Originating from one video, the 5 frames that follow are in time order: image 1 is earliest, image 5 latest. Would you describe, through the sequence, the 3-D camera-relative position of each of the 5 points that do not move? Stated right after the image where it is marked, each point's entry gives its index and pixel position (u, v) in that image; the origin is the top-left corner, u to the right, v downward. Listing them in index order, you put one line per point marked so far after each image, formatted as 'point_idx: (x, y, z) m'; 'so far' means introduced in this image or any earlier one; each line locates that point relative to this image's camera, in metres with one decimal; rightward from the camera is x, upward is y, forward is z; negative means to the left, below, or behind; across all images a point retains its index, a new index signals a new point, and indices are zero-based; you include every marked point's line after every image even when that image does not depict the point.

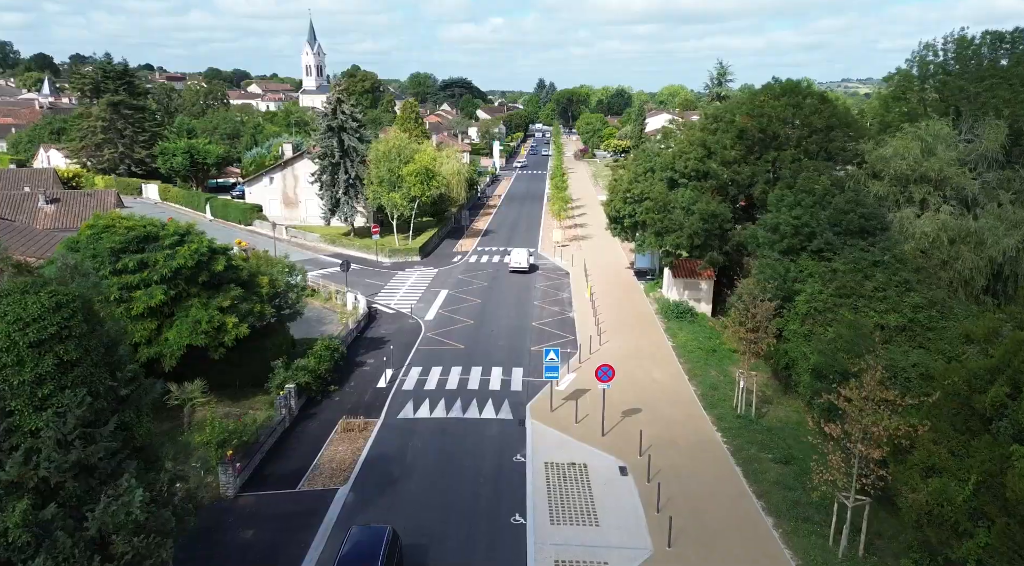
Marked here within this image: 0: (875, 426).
0: (+7.8, -3.1, +15.1) m
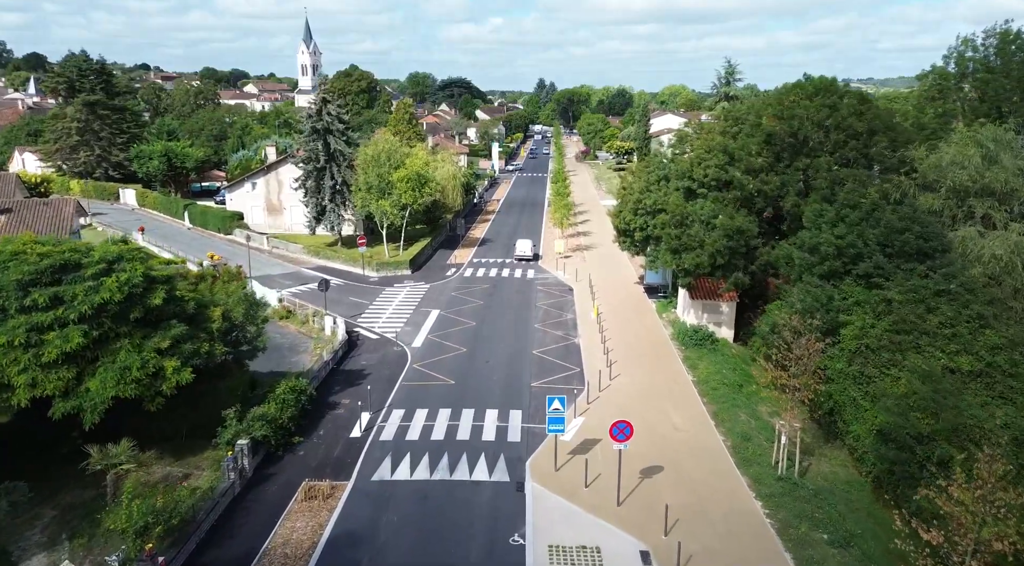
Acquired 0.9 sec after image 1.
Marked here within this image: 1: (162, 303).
0: (+7.7, -4.1, +11.2) m
1: (-9.9, -0.6, +19.8) m
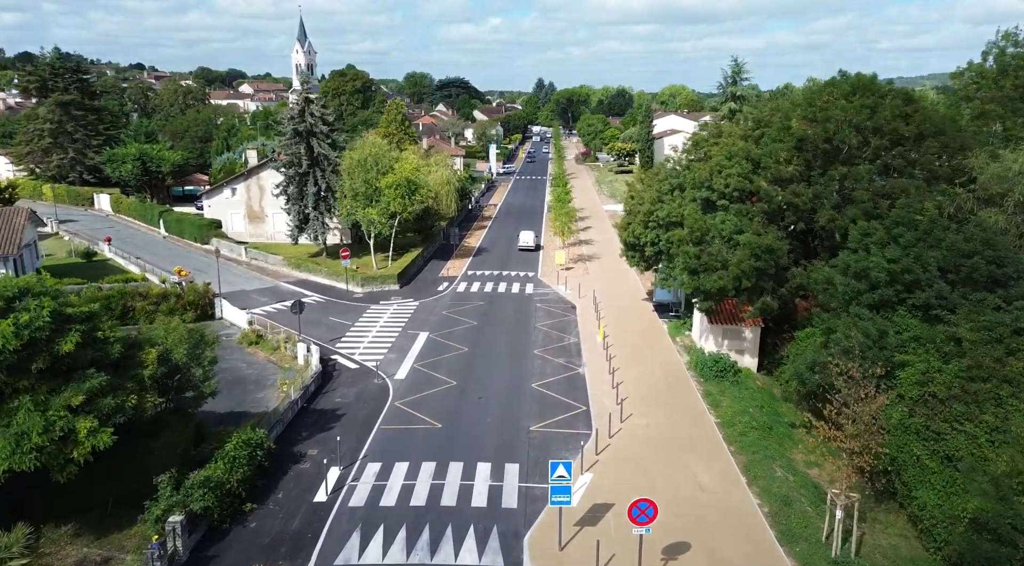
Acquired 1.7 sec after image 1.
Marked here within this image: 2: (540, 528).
0: (+7.6, -5.0, +7.5) m
1: (-10.0, -1.5, +16.1) m
2: (+0.7, -6.2, +17.9) m
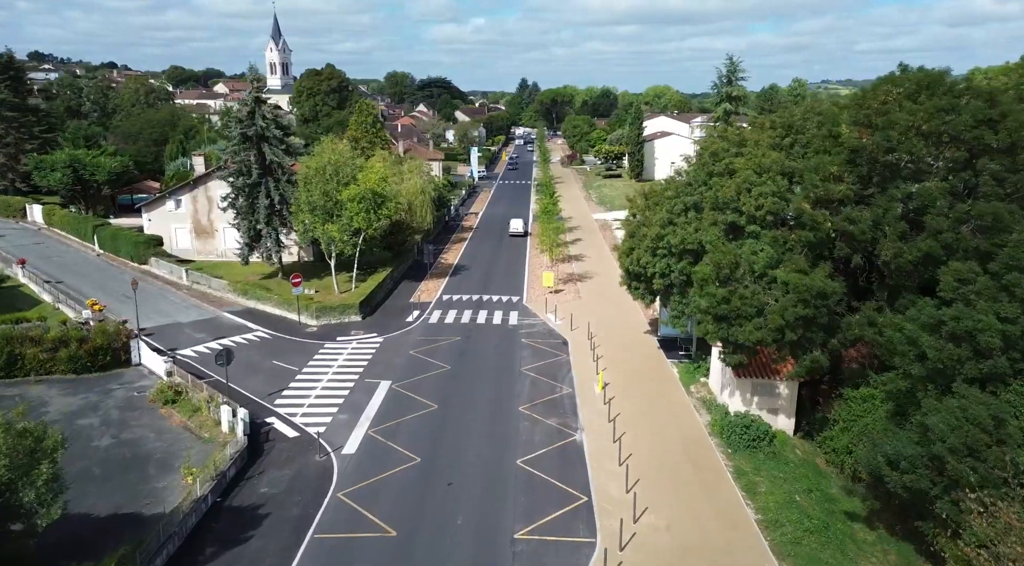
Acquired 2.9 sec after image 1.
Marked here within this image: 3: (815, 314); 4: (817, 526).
0: (+7.4, -6.5, +1.9) m
1: (-10.4, -3.0, +10.1) m
2: (+0.3, -7.7, +12.1) m
3: (+8.6, -0.9, +19.9) m
4: (+7.9, -6.3, +18.2) m
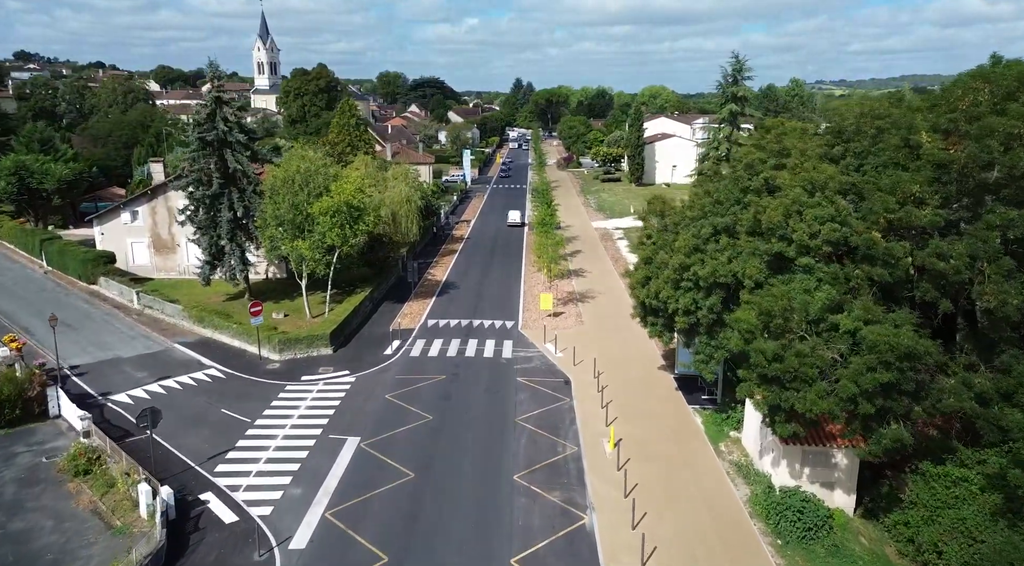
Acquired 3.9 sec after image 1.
0: (+7.4, -7.7, -2.7) m
1: (-10.5, -4.2, +5.4) m
2: (+0.2, -8.9, +7.5) m
3: (+8.4, -2.1, +15.4) m
4: (+7.8, -7.5, +13.7) m
